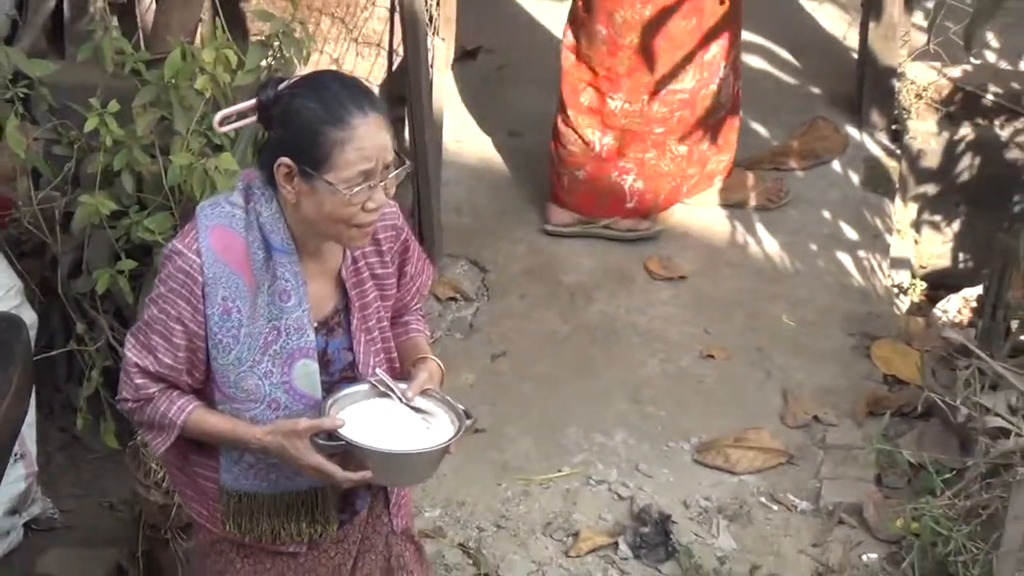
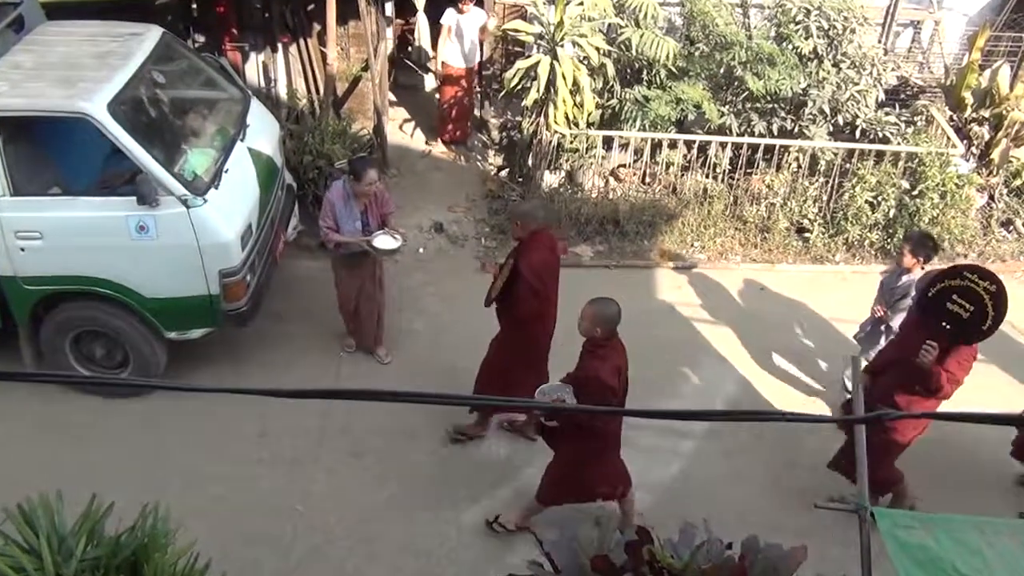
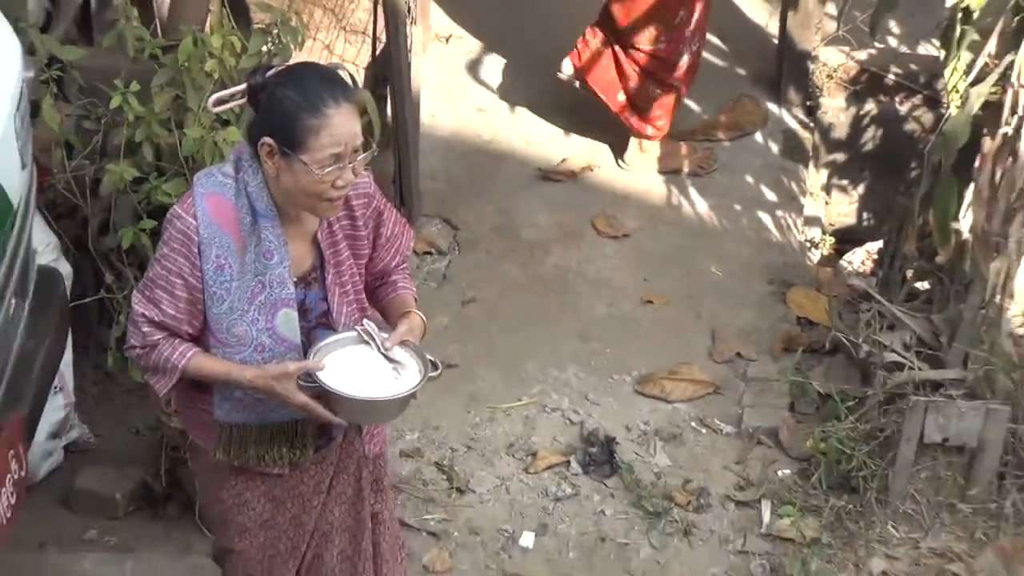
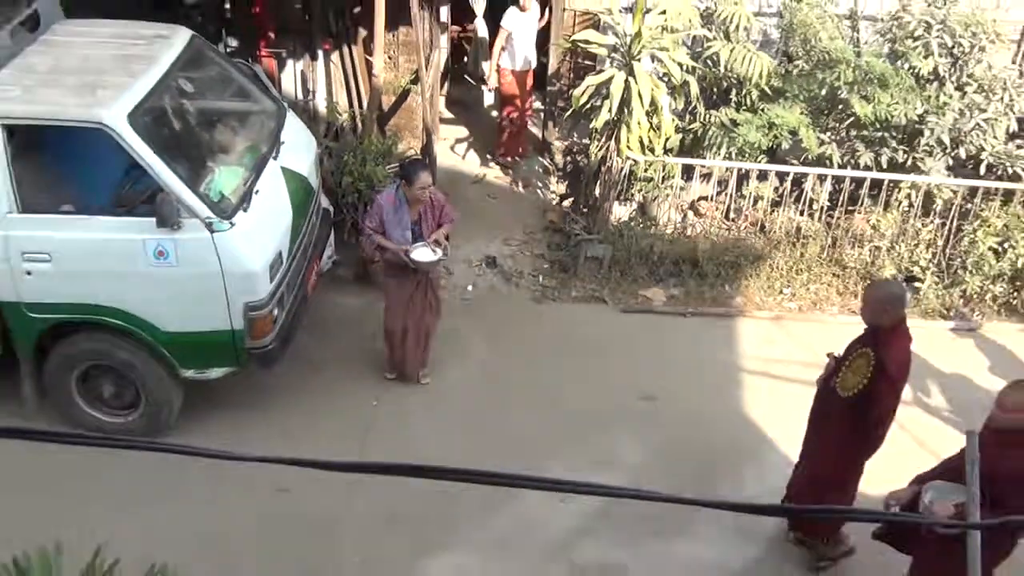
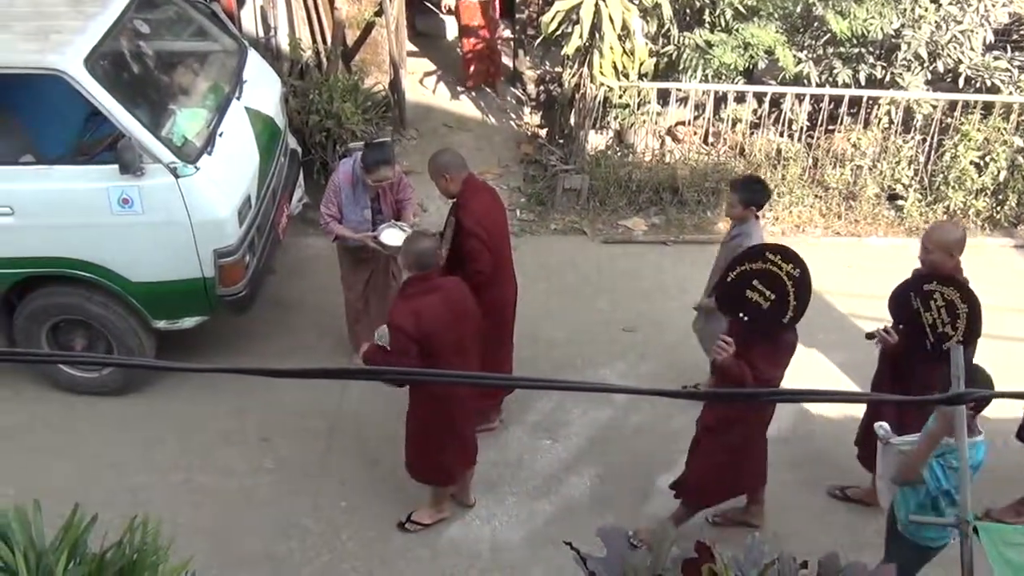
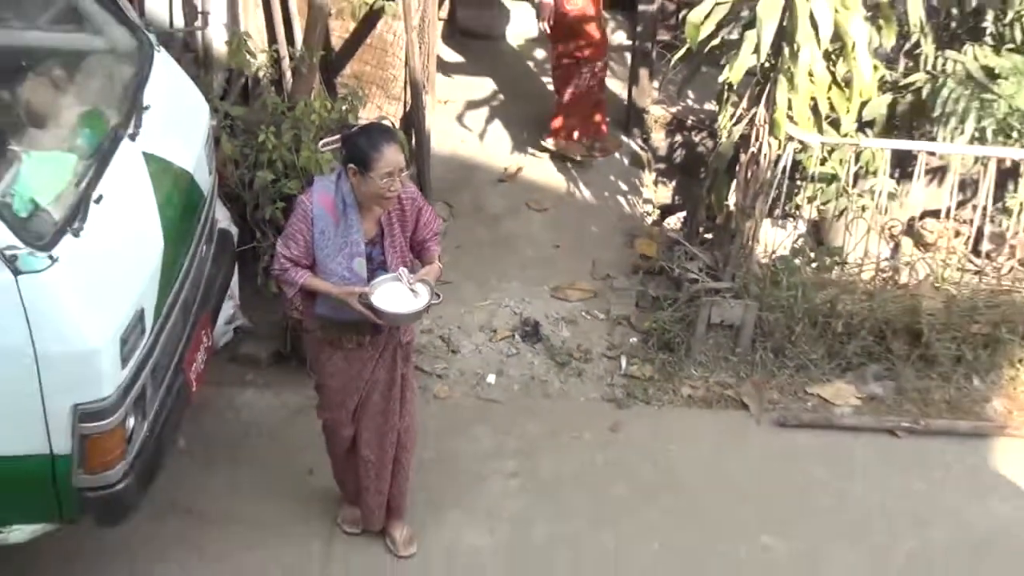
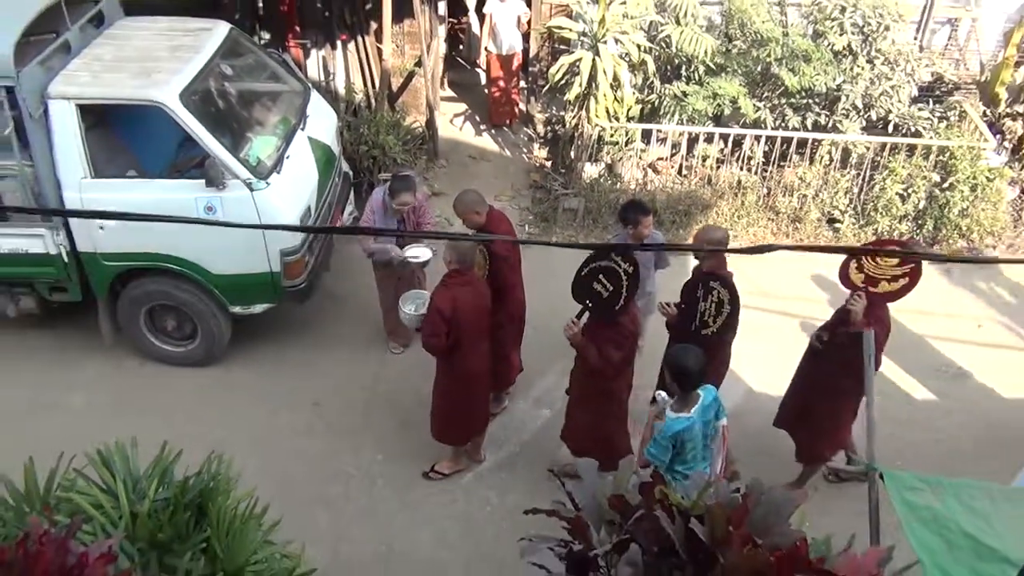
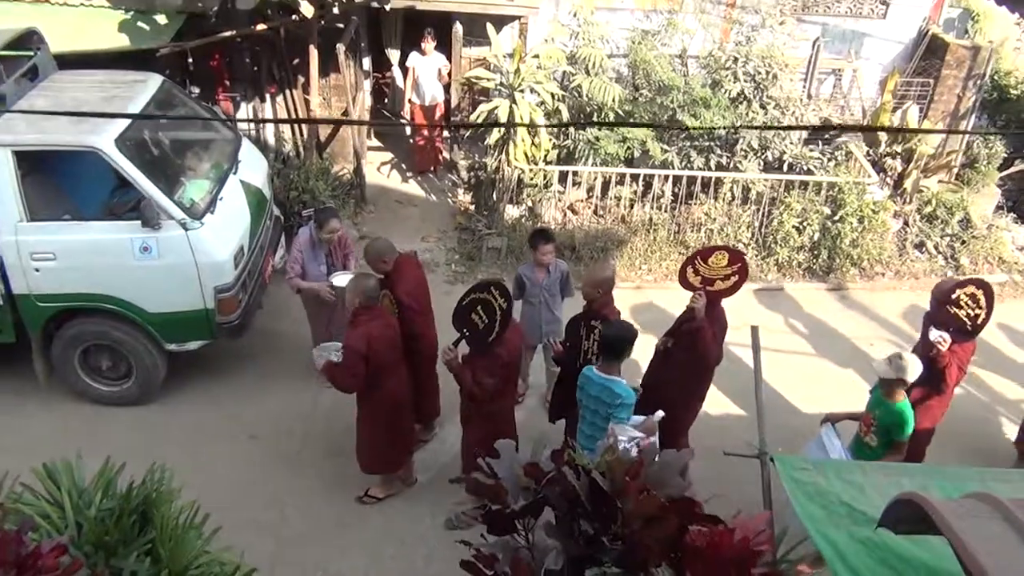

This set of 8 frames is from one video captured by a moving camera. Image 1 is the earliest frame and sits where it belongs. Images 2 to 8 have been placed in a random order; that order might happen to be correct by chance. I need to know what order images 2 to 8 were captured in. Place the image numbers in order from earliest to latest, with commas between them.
3, 6, 4, 2, 5, 7, 8
